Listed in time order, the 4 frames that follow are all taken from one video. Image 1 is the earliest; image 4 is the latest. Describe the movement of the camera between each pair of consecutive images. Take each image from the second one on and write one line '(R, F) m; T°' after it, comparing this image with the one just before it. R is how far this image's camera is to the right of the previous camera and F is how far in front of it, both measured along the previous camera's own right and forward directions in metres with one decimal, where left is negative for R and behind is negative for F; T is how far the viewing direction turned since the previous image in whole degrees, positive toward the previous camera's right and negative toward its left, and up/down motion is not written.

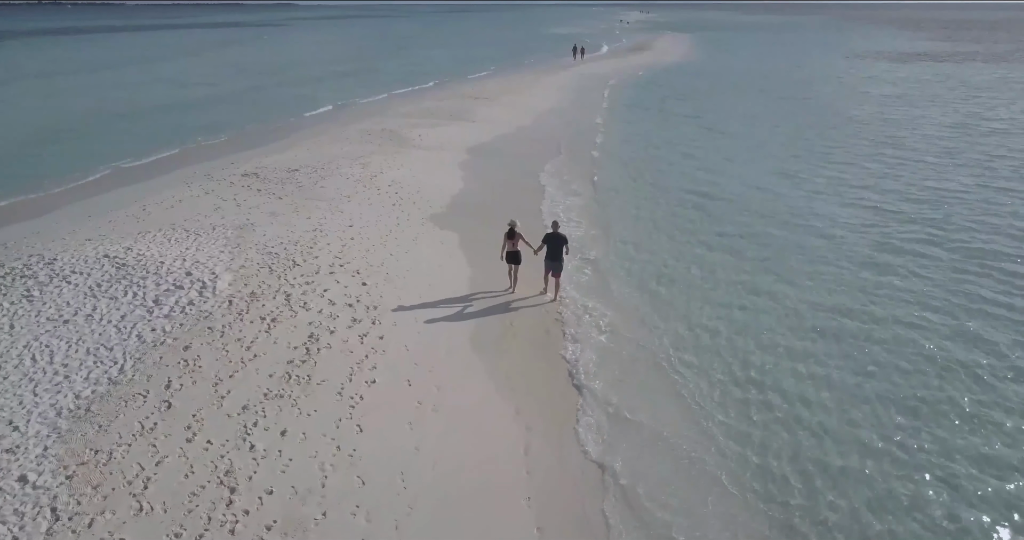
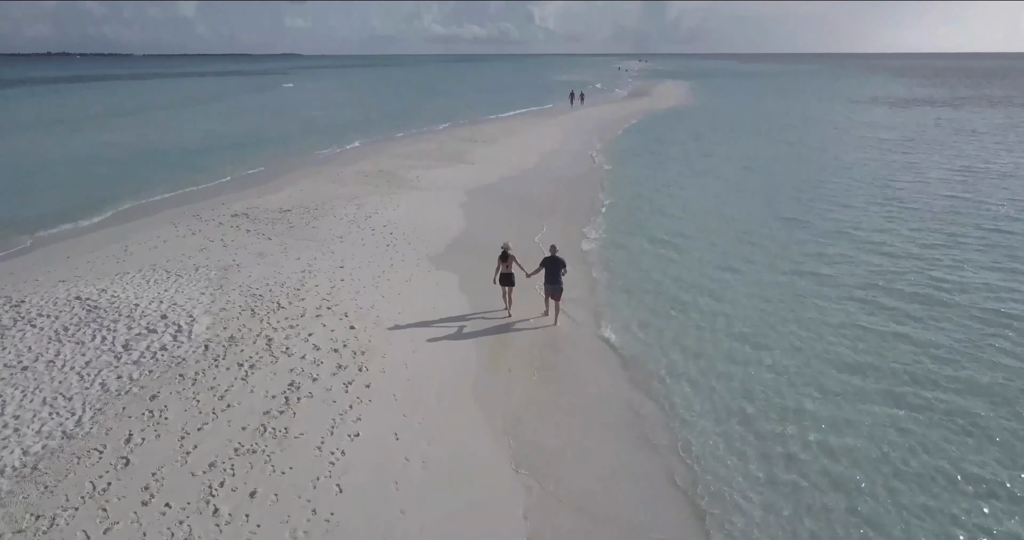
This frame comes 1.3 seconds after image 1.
(0.0, +0.7) m; 0°
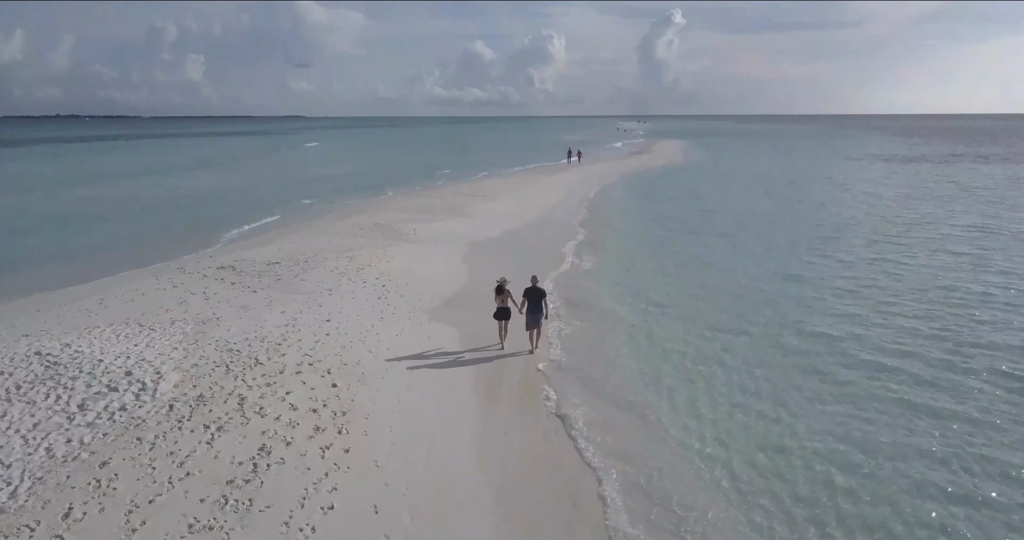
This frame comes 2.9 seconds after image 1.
(0.0, +0.8) m; 0°
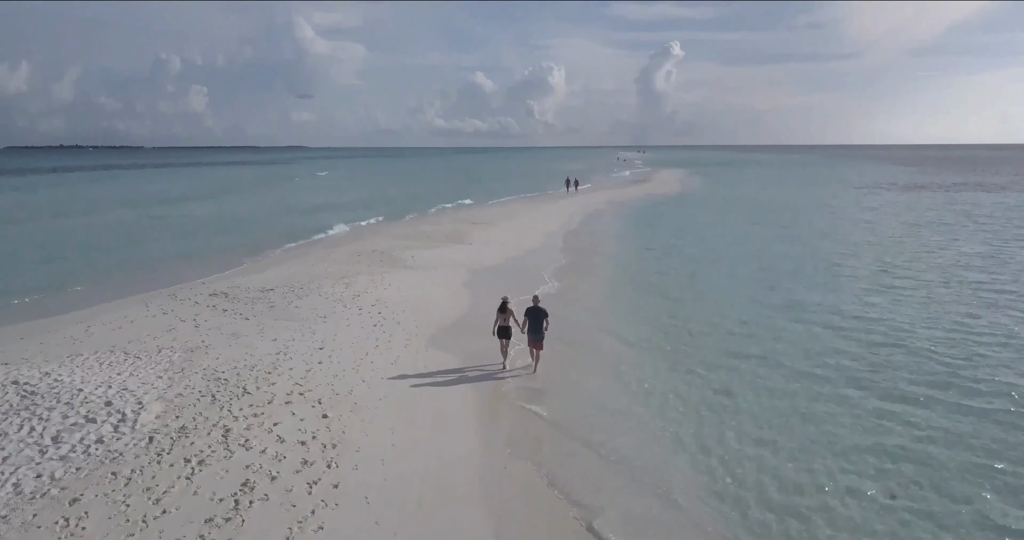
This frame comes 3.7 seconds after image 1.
(0.0, +0.4) m; 0°
